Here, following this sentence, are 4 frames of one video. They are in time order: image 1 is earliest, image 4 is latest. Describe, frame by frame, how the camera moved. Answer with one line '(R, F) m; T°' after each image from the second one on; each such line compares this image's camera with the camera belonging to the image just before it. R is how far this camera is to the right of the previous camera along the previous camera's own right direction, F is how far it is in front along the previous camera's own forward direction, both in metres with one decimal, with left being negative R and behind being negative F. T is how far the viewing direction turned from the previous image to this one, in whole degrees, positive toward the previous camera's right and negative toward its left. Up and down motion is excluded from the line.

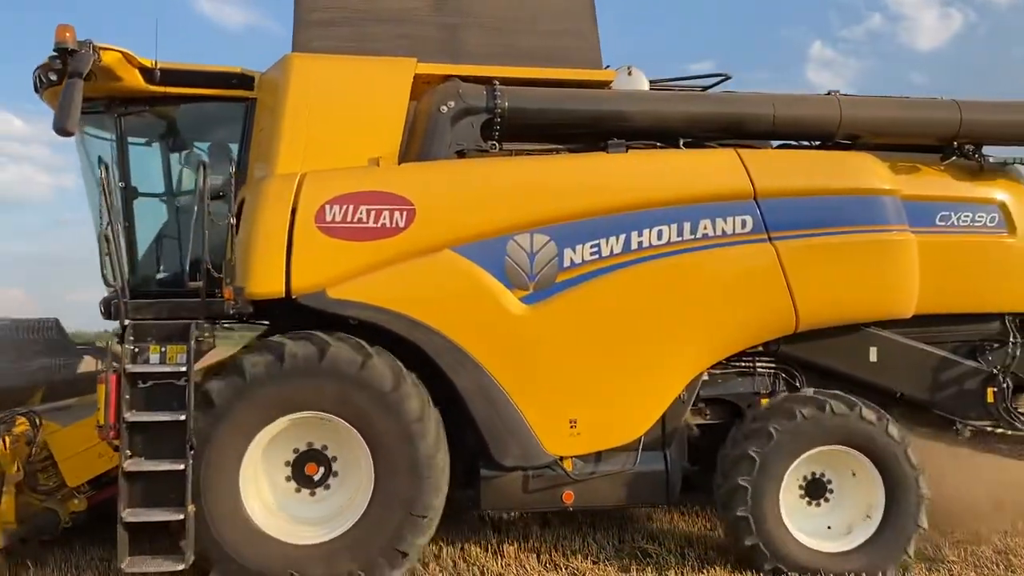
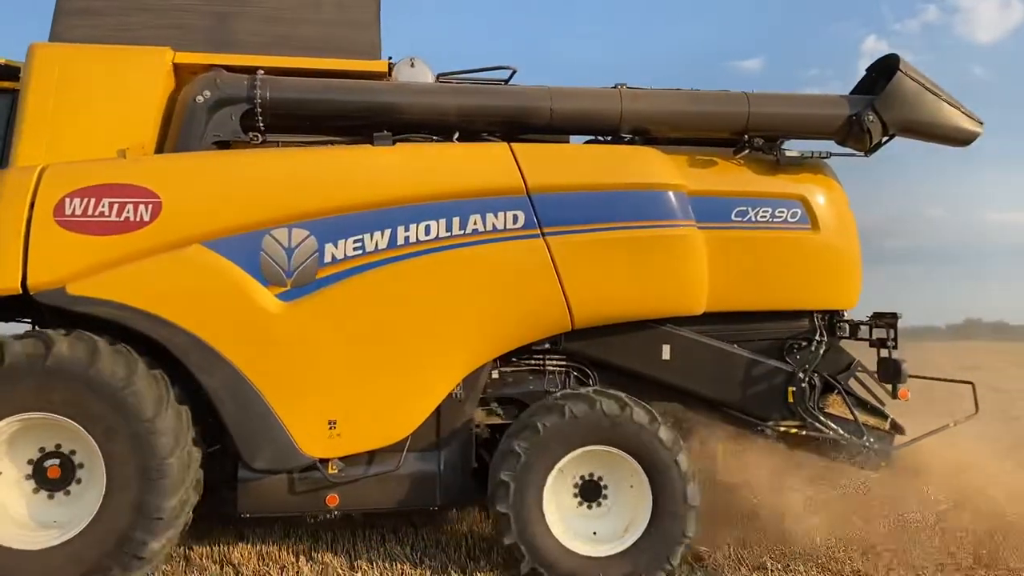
(+1.0, +0.1) m; 0°
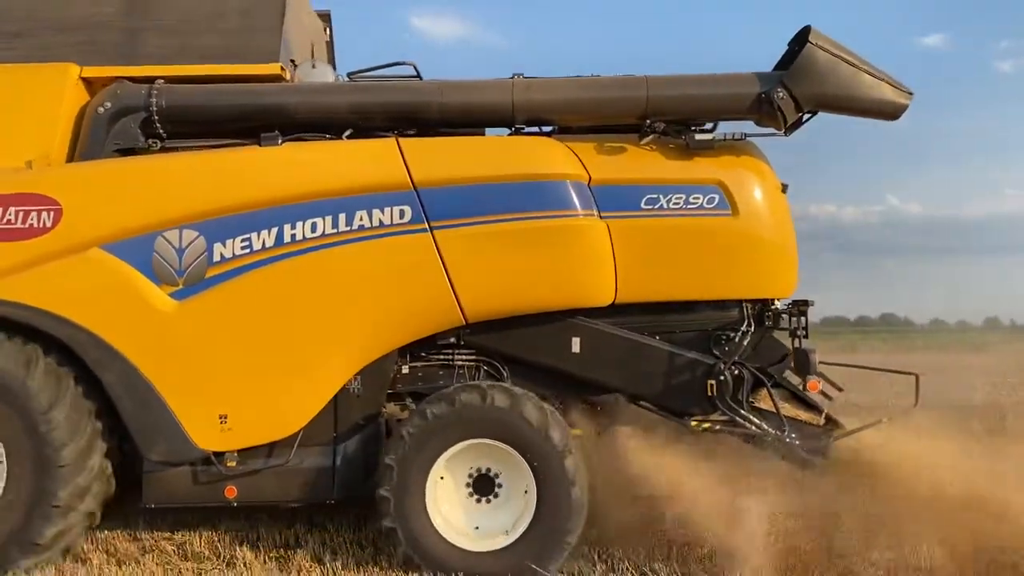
(+1.1, +0.1) m; -8°
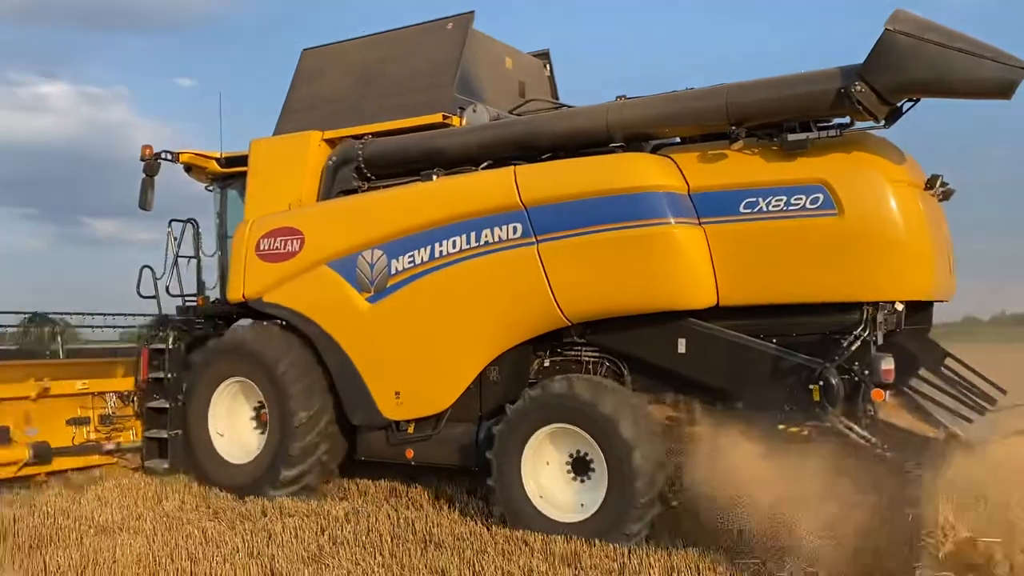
(+1.9, 0.0) m; -31°
